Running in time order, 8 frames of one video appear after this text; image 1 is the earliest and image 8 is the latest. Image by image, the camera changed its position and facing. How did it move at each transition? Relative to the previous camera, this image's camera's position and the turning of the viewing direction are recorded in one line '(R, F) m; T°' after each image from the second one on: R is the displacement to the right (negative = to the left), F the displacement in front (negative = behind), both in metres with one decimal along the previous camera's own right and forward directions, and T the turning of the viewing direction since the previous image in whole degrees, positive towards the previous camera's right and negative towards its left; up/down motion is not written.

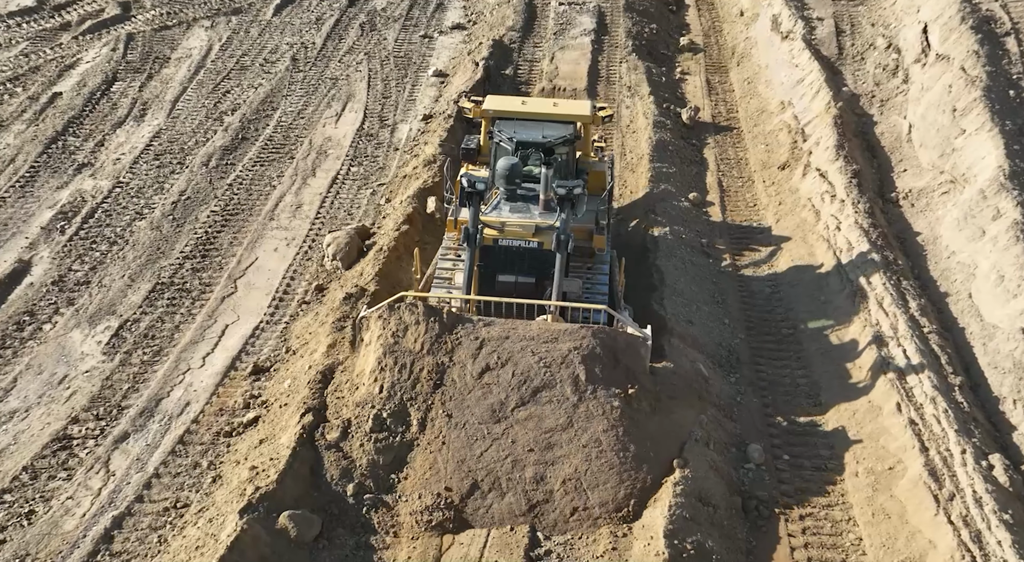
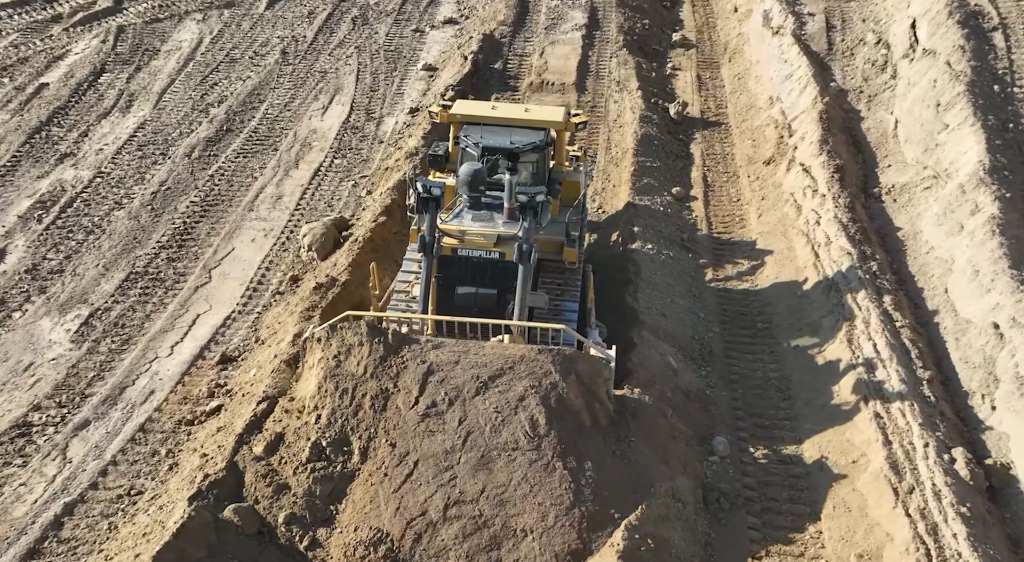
(+0.6, 0.0) m; -1°
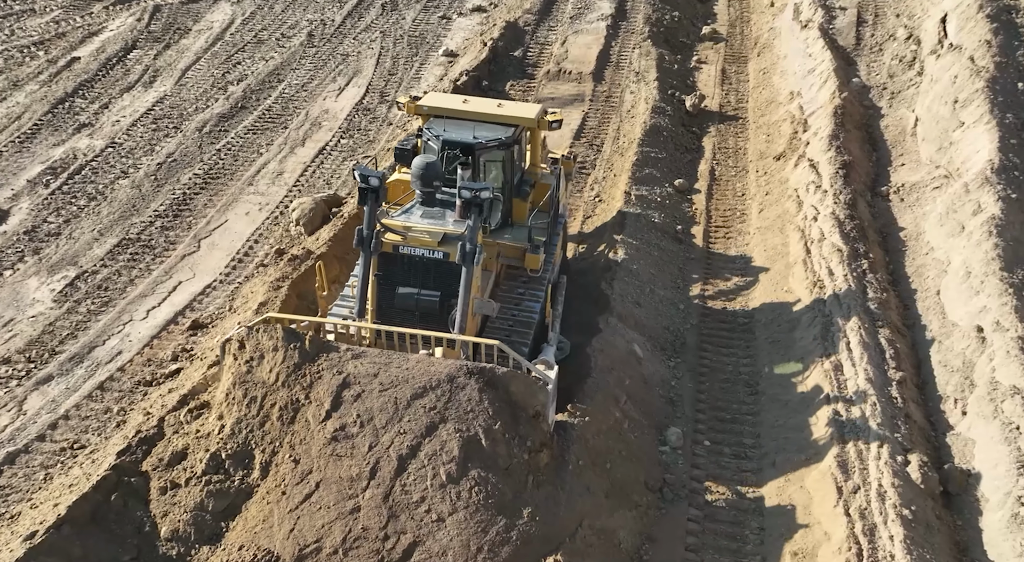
(+1.3, +0.2) m; -5°
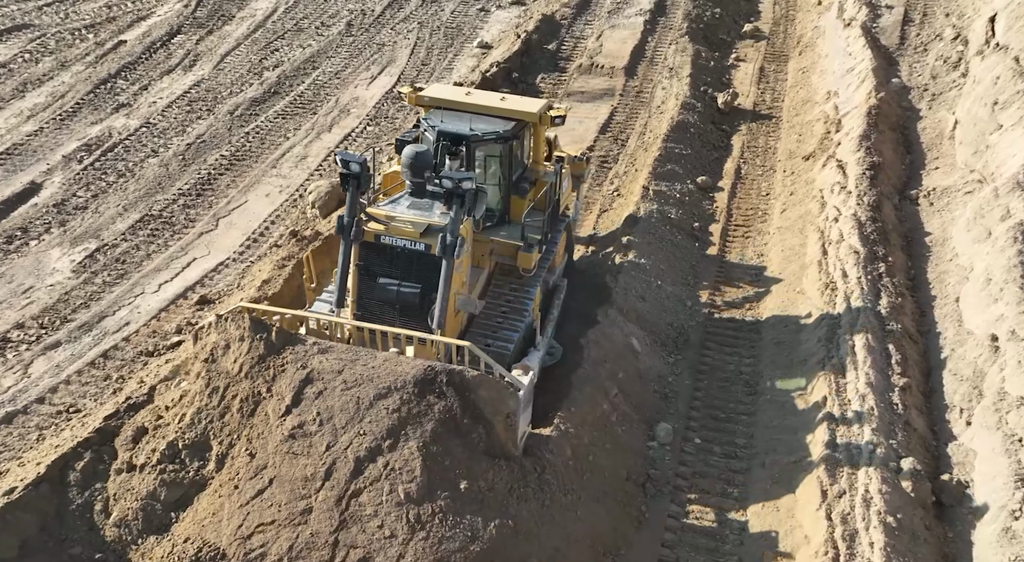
(+0.7, +0.2) m; -4°
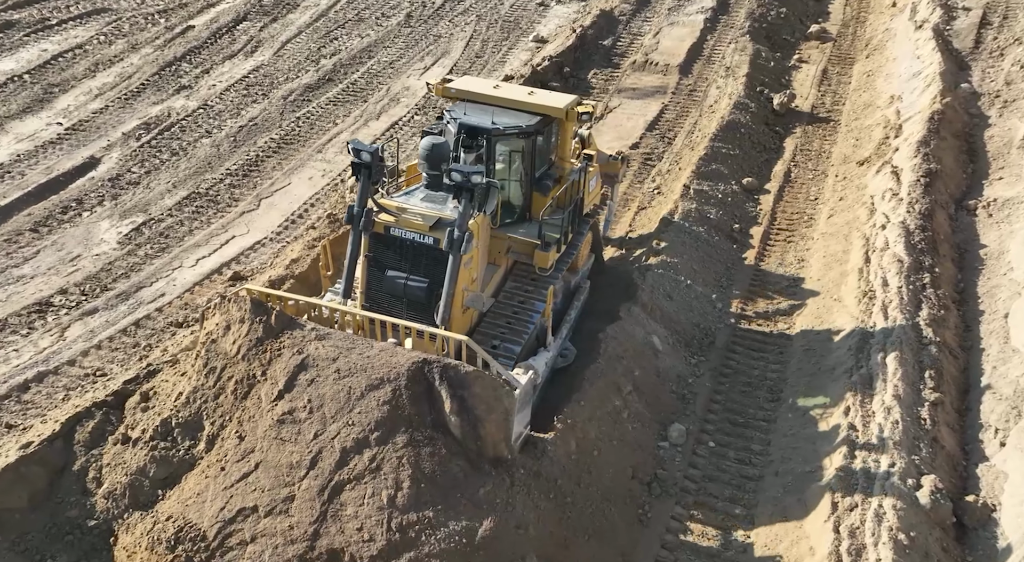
(+0.7, +0.3) m; -5°
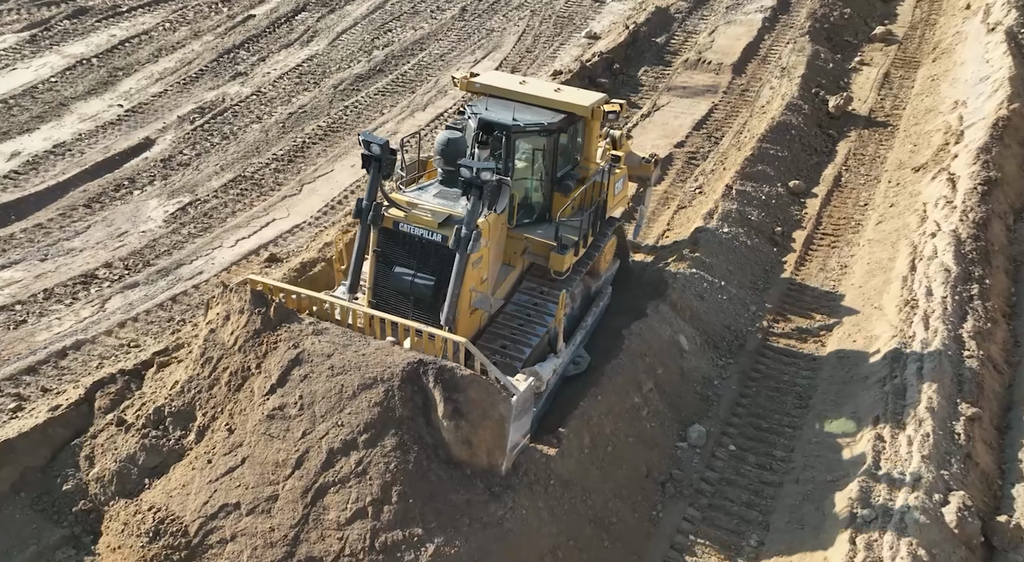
(+0.9, -0.2) m; -6°
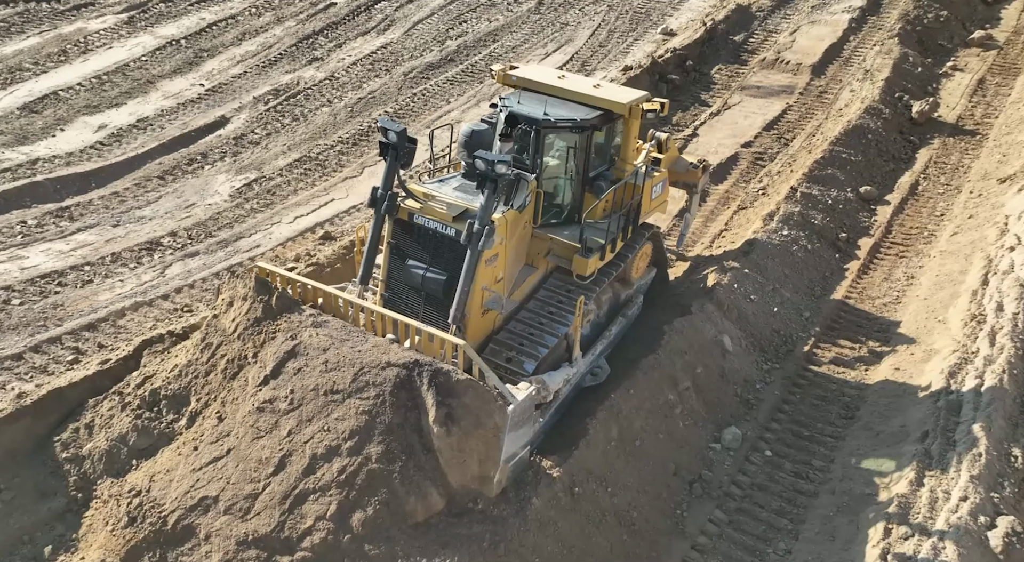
(+1.2, -0.2) m; -8°
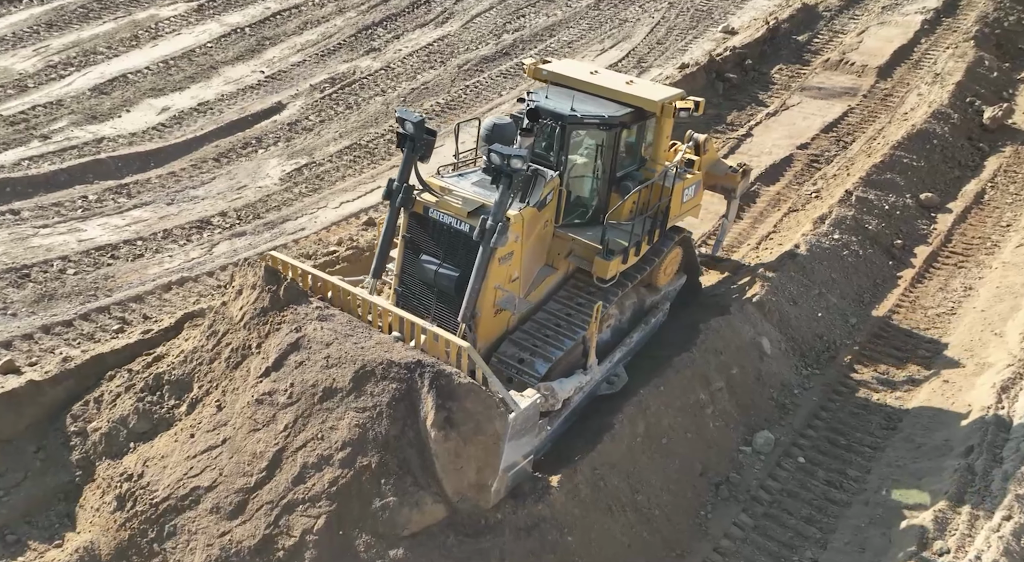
(+0.9, 0.0) m; -6°
